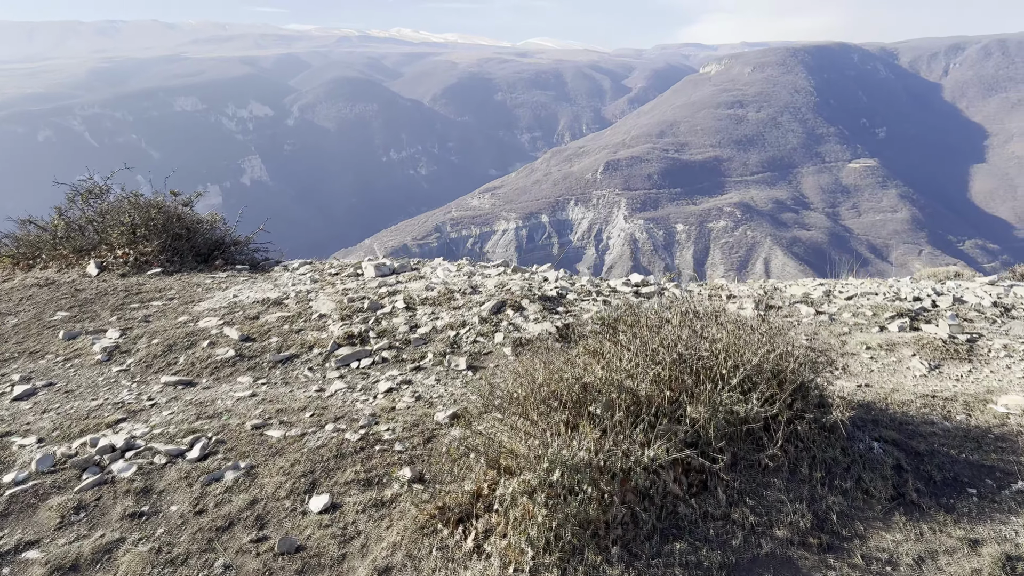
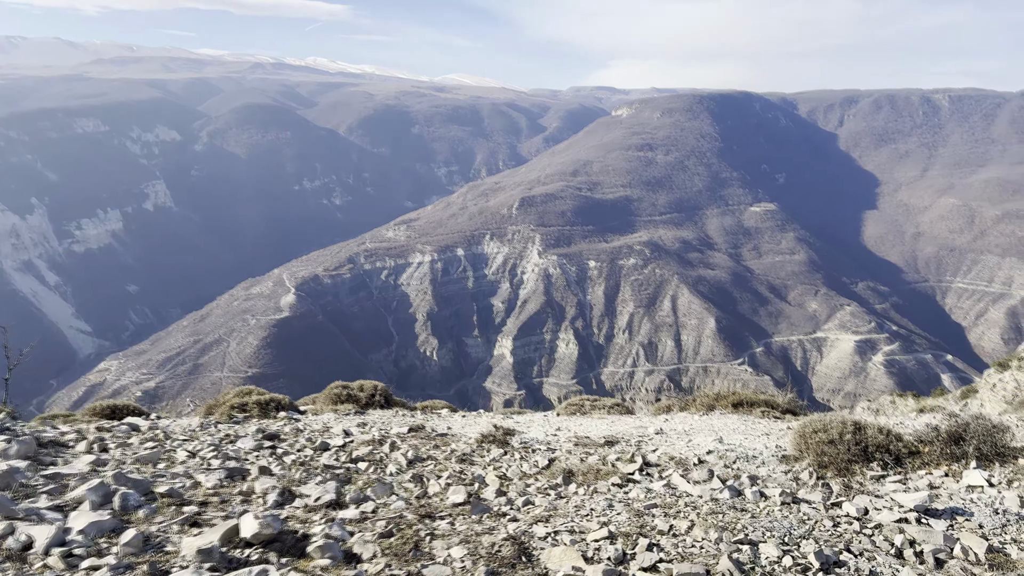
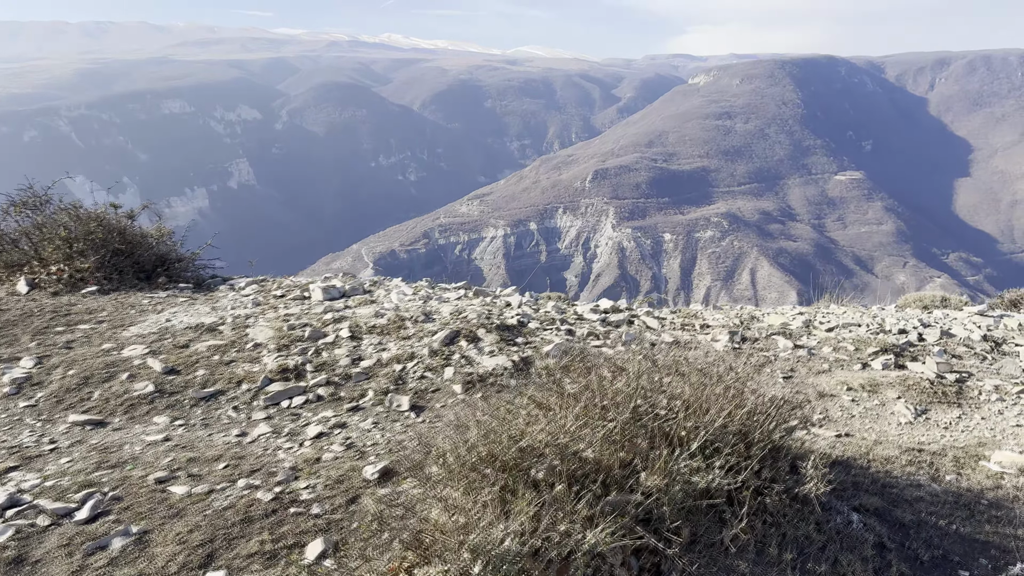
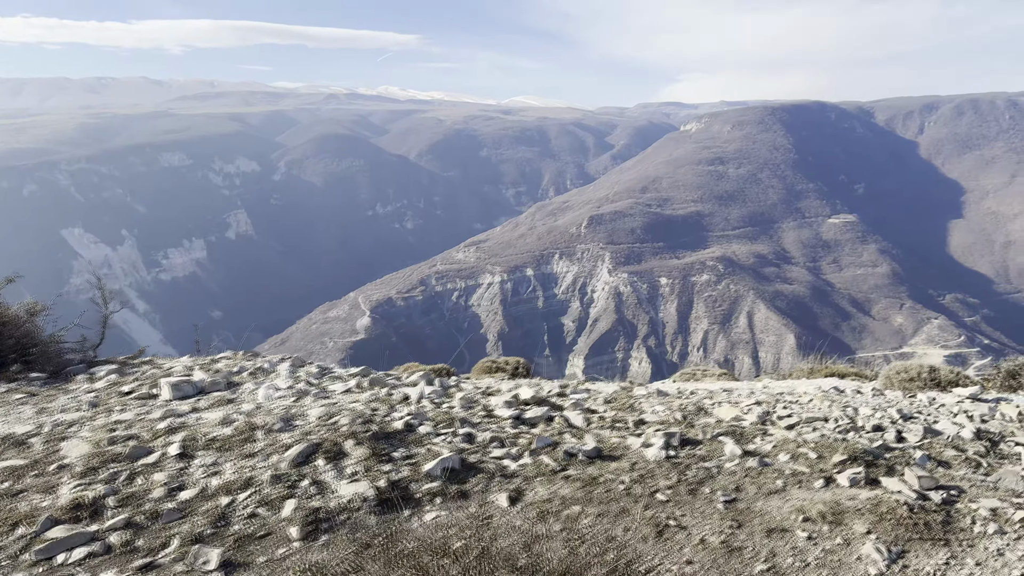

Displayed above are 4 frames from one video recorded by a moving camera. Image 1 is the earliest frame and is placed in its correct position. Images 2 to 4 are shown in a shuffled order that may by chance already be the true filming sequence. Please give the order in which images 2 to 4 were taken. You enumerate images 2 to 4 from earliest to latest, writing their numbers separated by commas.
3, 4, 2
